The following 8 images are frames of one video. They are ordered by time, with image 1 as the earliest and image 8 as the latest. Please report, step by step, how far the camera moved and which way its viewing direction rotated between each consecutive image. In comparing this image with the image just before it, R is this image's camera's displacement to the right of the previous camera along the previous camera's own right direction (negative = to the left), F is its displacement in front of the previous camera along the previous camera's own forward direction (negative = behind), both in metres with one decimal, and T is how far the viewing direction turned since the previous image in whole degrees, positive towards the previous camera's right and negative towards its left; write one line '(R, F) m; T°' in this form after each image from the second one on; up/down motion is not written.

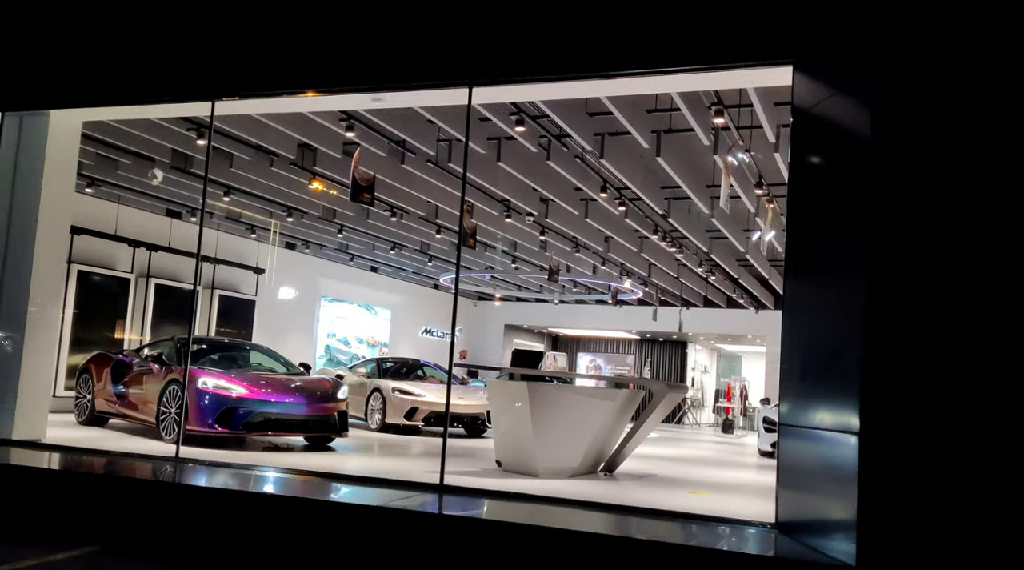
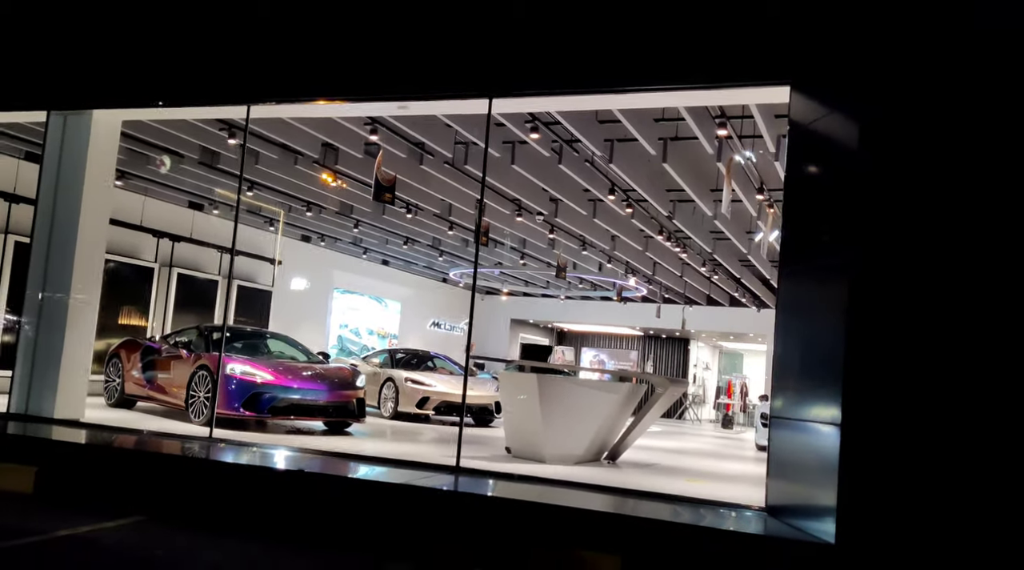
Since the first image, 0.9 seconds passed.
(-0.1, -0.5) m; 0°
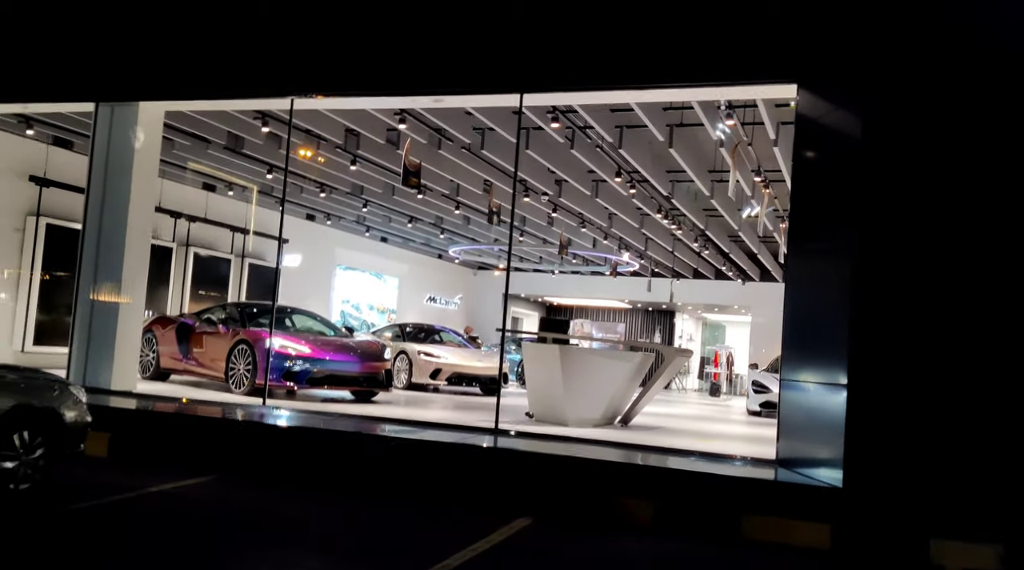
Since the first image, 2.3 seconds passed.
(-0.4, -0.7) m; +1°
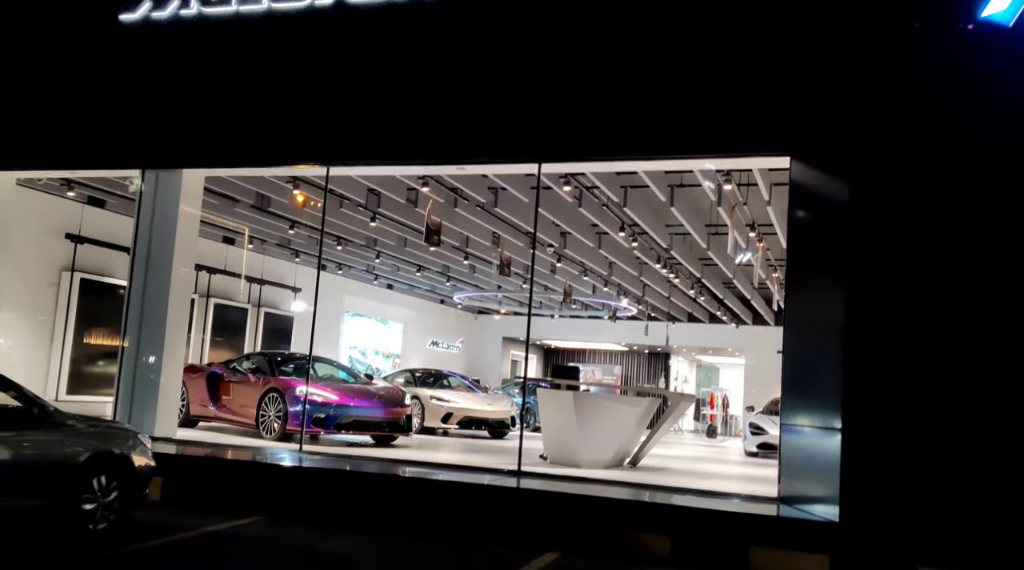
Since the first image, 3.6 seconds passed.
(-0.2, -0.7) m; +1°
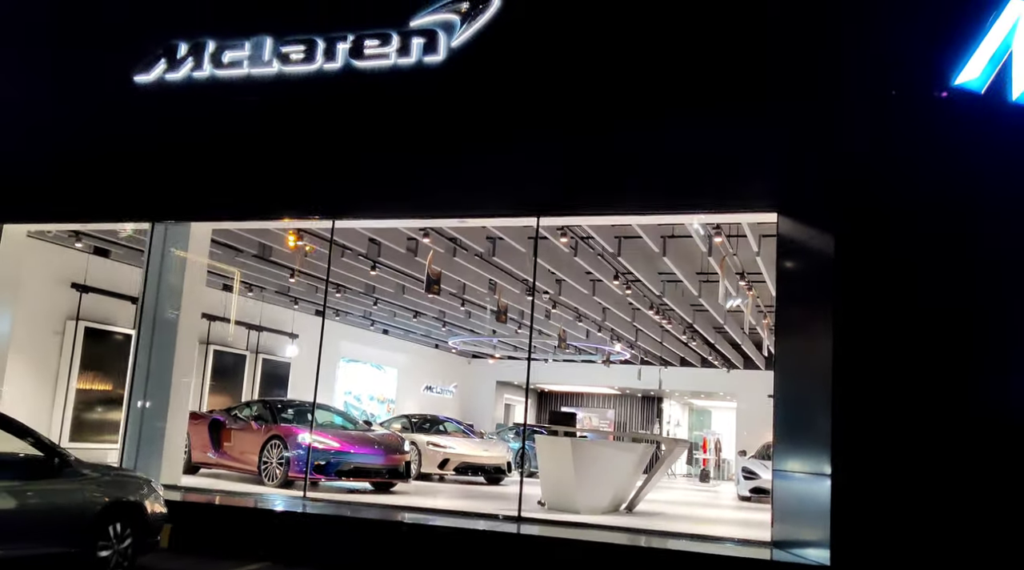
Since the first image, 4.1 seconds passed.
(-0.1, -0.3) m; +1°
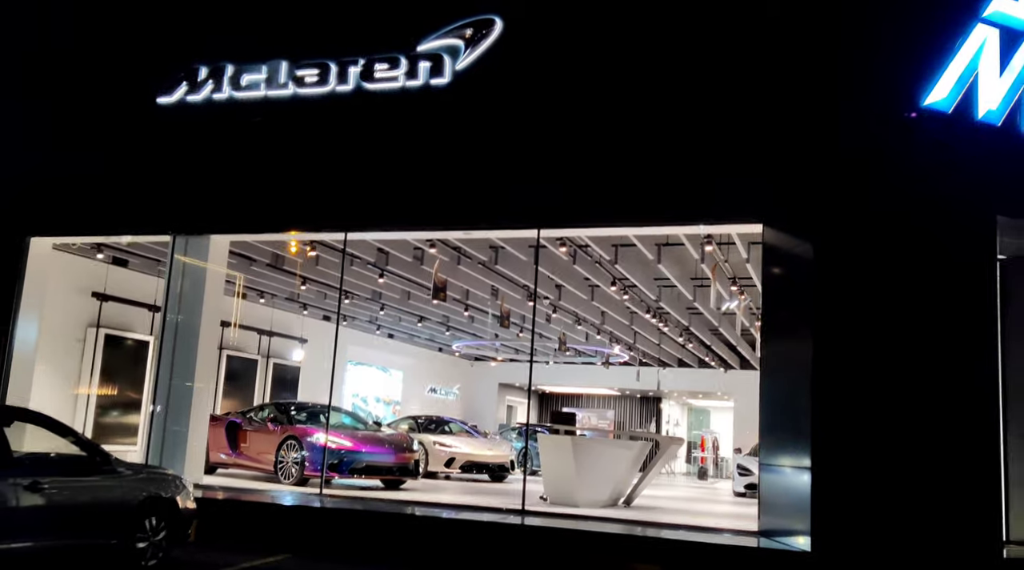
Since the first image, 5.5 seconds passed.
(0.0, -0.5) m; 0°
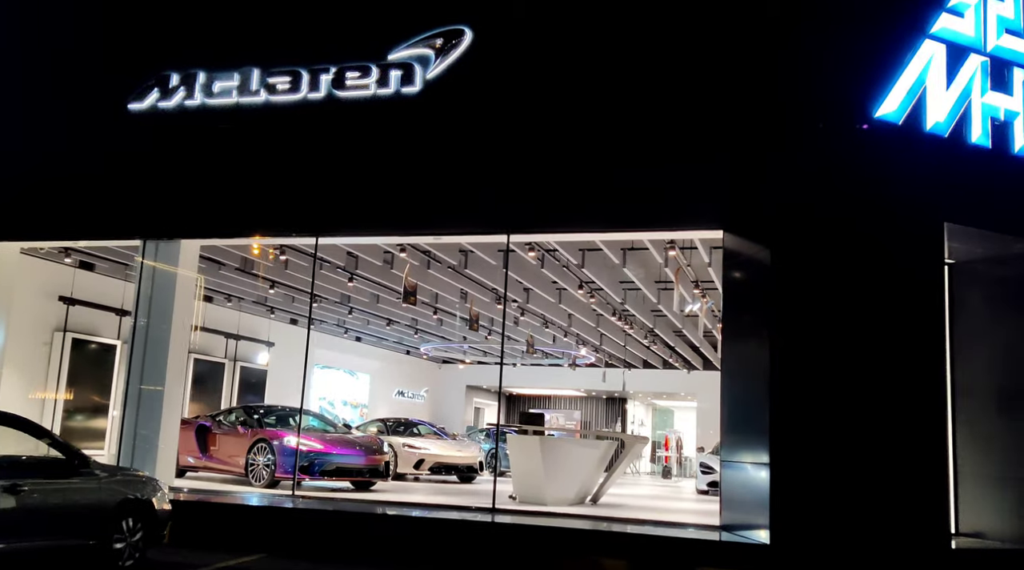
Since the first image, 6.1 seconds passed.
(0.0, -0.2) m; +2°
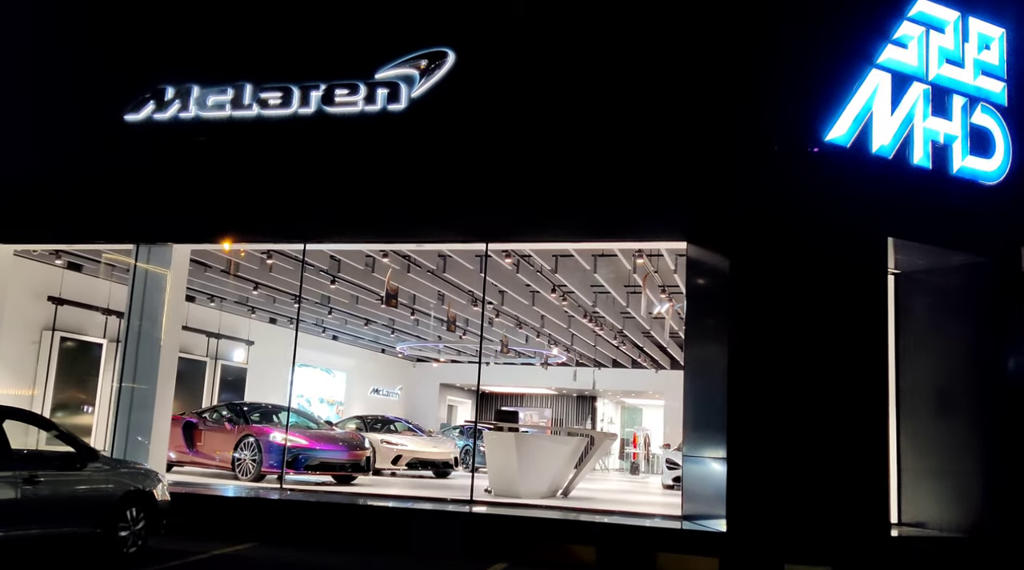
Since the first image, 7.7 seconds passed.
(-0.1, -0.6) m; +2°
